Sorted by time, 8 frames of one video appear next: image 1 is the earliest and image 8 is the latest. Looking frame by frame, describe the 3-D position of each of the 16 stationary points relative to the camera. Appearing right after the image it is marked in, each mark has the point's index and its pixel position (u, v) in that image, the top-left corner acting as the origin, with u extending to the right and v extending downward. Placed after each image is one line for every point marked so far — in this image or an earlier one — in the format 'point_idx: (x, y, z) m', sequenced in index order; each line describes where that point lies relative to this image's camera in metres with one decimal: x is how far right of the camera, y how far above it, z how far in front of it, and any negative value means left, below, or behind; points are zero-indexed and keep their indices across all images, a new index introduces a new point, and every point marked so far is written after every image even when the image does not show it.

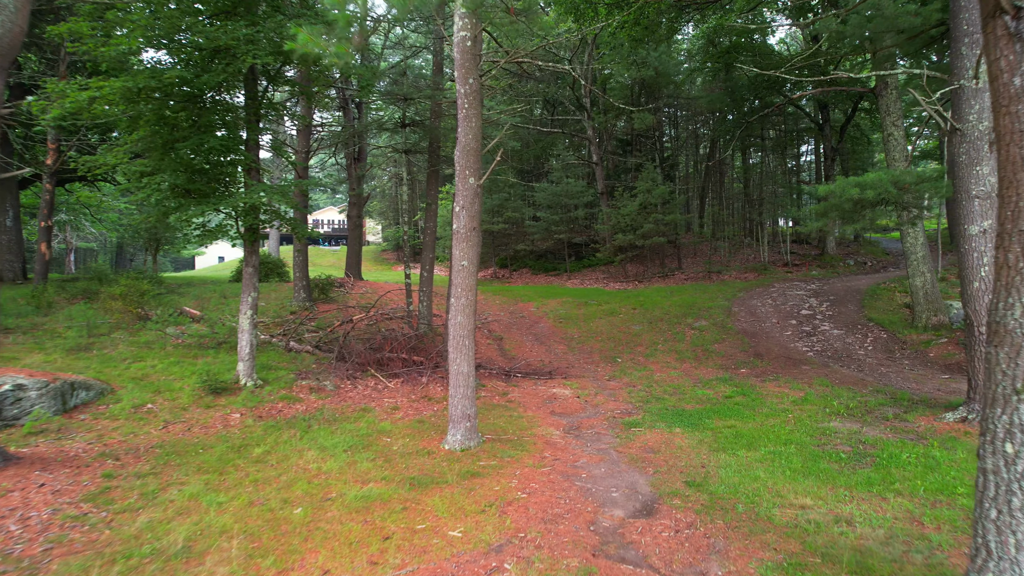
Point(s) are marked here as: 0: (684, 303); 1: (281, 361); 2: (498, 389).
0: (+3.5, -0.3, +13.8) m
1: (-3.0, -1.0, +8.9) m
2: (-0.2, -1.2, +8.3) m
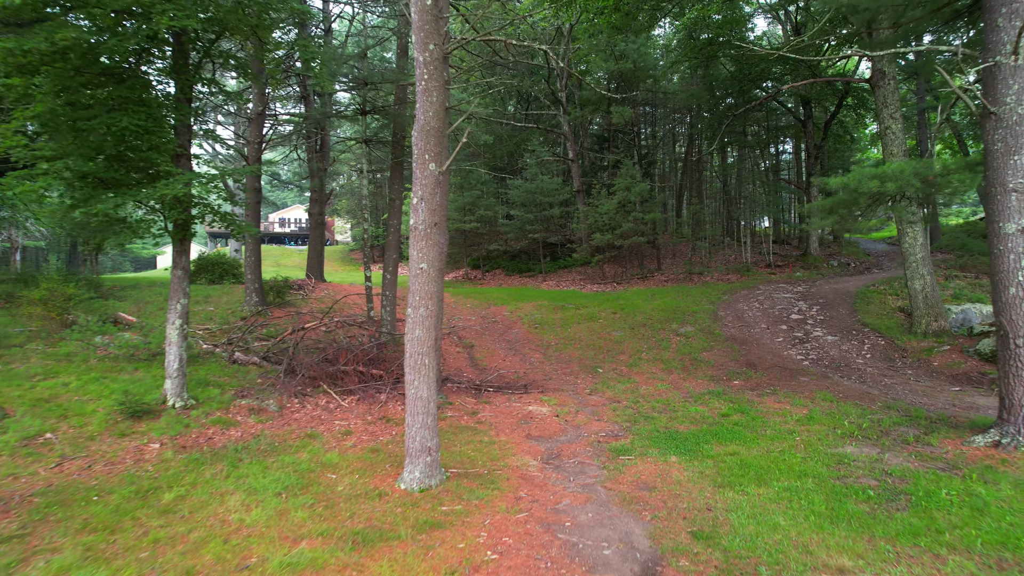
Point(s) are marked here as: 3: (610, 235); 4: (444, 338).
0: (+2.9, -0.4, +13.0) m
1: (-3.4, -1.0, +7.9) m
2: (-0.5, -1.3, +7.3) m
3: (+2.7, +1.4, +18.0) m
4: (-1.1, -0.9, +11.2) m
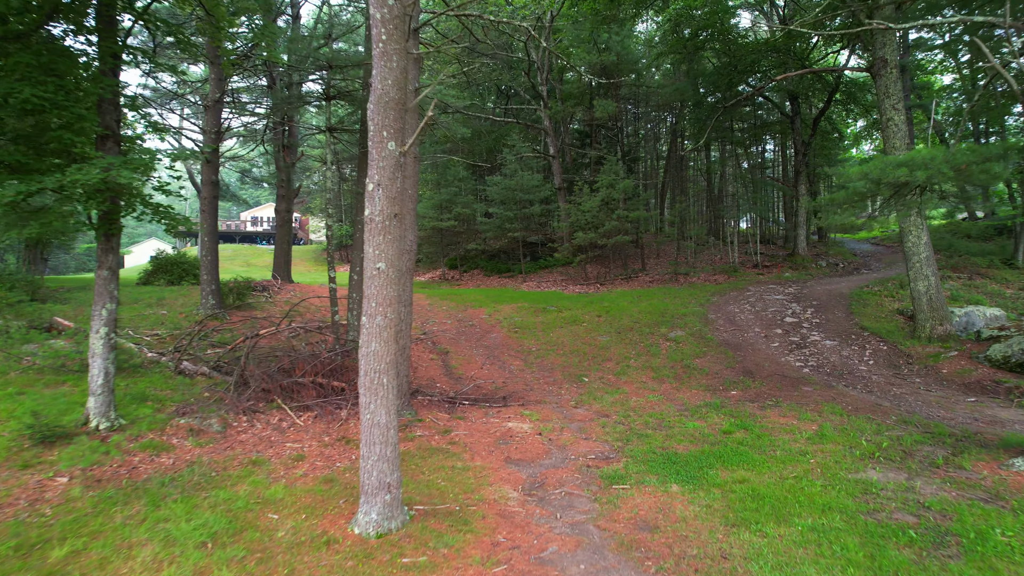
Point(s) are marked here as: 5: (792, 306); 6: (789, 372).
0: (+2.6, -0.4, +12.3) m
1: (-3.6, -1.0, +7.0) m
2: (-0.7, -1.3, +6.6) m
3: (+2.1, +1.4, +17.3) m
4: (-1.5, -0.9, +10.3) m
5: (+5.1, -0.3, +12.4) m
6: (+3.5, -1.1, +8.7) m
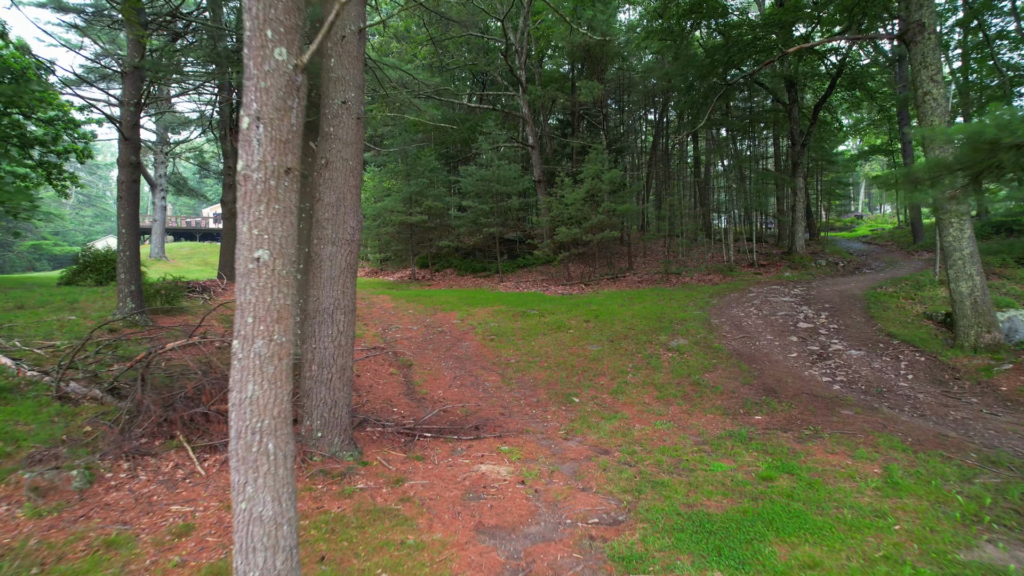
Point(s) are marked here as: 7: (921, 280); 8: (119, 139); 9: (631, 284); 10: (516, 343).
0: (+2.2, -0.4, +10.8) m
1: (-3.8, -1.0, +5.4) m
2: (-0.9, -1.3, +5.0) m
3: (+1.6, +1.4, +15.8) m
4: (-1.8, -0.9, +8.7) m
5: (+4.7, -0.3, +11.0) m
6: (+3.3, -1.1, +7.3) m
7: (+7.8, +0.2, +13.0) m
8: (-5.2, +2.0, +9.1) m
9: (+2.7, +0.1, +15.3) m
10: (+0.1, -0.8, +9.8) m
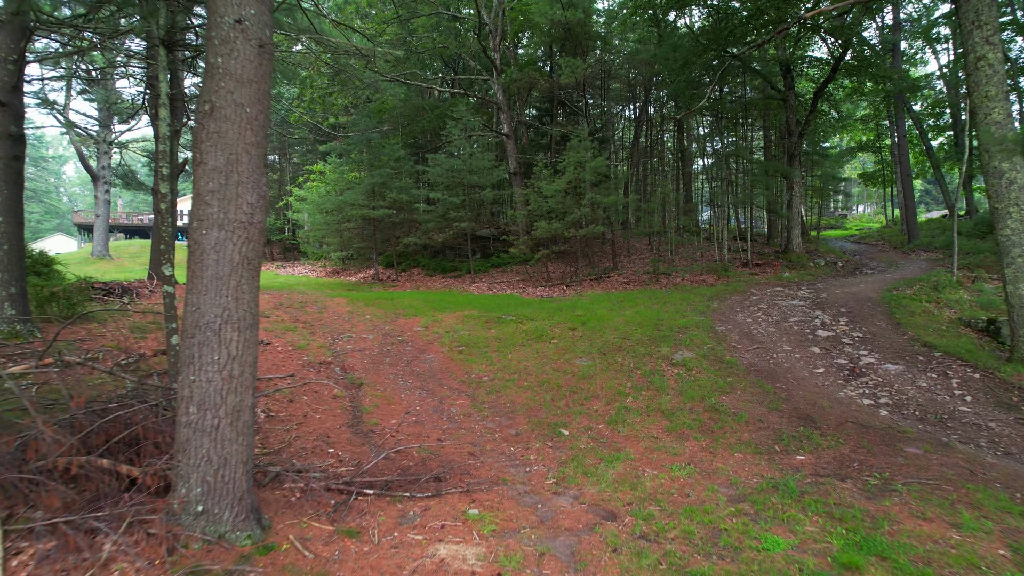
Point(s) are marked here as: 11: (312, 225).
0: (+1.8, -0.4, +9.3) m
1: (-3.9, -1.1, +3.7) m
2: (-1.0, -1.3, +3.4) m
3: (+1.0, +1.4, +14.3) m
4: (-2.1, -0.9, +7.1) m
5: (+4.3, -0.4, +9.7) m
6: (+3.0, -1.1, +5.9) m
7: (+7.3, +0.1, +11.7) m
8: (-5.5, +2.0, +7.3) m
9: (+2.1, +0.1, +13.8) m
10: (-0.3, -0.8, +8.2) m
11: (-5.6, +1.8, +19.1) m
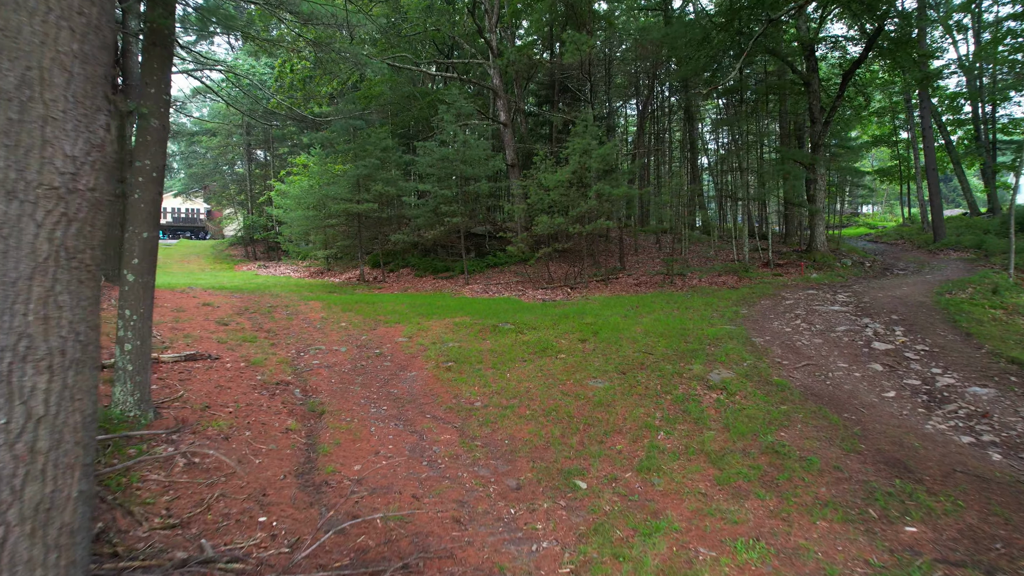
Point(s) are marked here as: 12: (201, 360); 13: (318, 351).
0: (+1.8, -0.5, +7.9) m
1: (-3.9, -1.1, +2.2) m
2: (-1.0, -1.4, +2.0) m
3: (+0.9, +1.3, +12.9) m
4: (-2.1, -1.0, +5.7) m
5: (+4.3, -0.4, +8.3) m
6: (+3.0, -1.1, +4.5) m
7: (+7.3, +0.1, +10.3) m
8: (-5.5, +1.9, +5.9) m
9: (+2.1, 0.0, +12.4) m
10: (-0.3, -0.9, +6.8) m
11: (-5.7, +1.7, +17.7) m
12: (-3.2, -0.7, +7.0) m
13: (-2.2, -0.7, +7.8) m
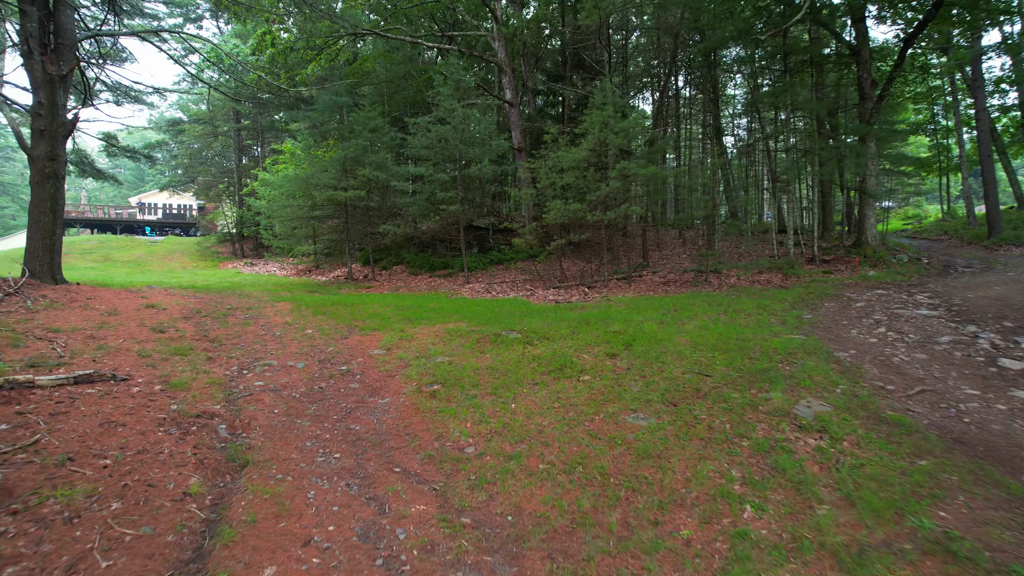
0: (+1.8, -0.5, +6.1) m
1: (-3.9, -1.1, +0.4) m
2: (-1.0, -1.4, +0.2) m
3: (+1.1, +1.3, +11.1) m
4: (-2.0, -1.0, +3.9) m
5: (+4.4, -0.4, +6.4) m
6: (+3.1, -1.1, +2.6) m
7: (+7.4, +0.1, +8.4) m
8: (-5.5, +1.9, +4.1) m
9: (+2.2, 0.0, +10.6) m
10: (-0.2, -0.8, +5.0) m
11: (-5.5, +1.7, +15.9) m
12: (-3.1, -0.7, +5.2) m
13: (-2.2, -0.7, +6.1) m
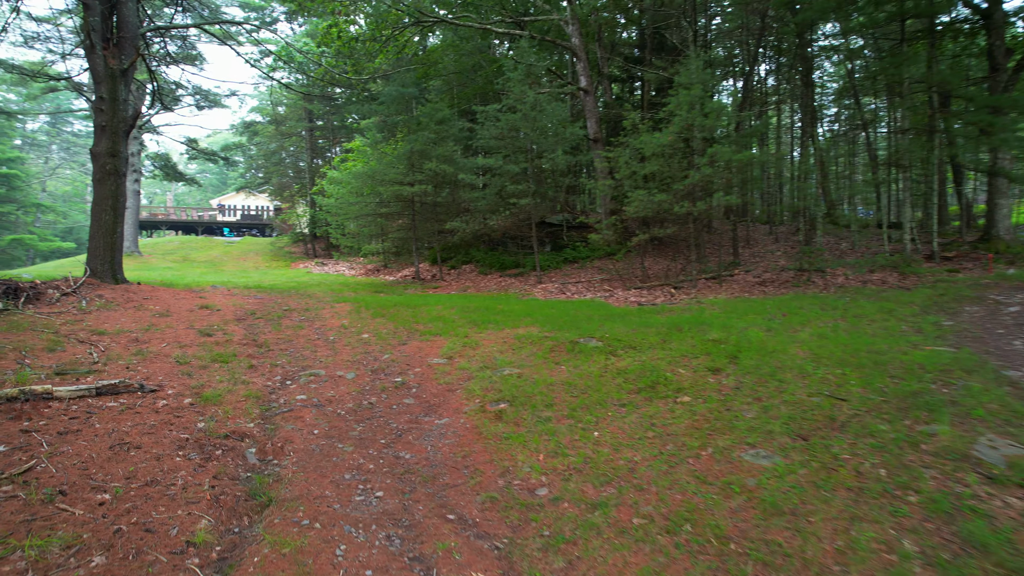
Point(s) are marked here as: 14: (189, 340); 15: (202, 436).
0: (+2.4, -0.5, +5.0) m
1: (-3.9, -1.1, 0.0) m
2: (-1.0, -1.3, -0.6) m
3: (+2.2, +1.3, +10.0) m
4: (-1.6, -1.0, +3.2) m
5: (+5.0, -0.4, +5.0) m
6: (+3.3, -1.1, +1.4) m
7: (+8.2, +0.1, +6.7) m
8: (-5.0, +2.0, +3.8) m
9: (+3.2, 0.0, +9.4) m
10: (+0.3, -0.8, +4.1) m
11: (-3.9, +1.7, +15.5) m
12: (-2.6, -0.7, +4.6) m
13: (-1.5, -0.7, +5.4) m
14: (-3.0, -0.5, +6.4) m
15: (-1.9, -0.9, +4.1) m
